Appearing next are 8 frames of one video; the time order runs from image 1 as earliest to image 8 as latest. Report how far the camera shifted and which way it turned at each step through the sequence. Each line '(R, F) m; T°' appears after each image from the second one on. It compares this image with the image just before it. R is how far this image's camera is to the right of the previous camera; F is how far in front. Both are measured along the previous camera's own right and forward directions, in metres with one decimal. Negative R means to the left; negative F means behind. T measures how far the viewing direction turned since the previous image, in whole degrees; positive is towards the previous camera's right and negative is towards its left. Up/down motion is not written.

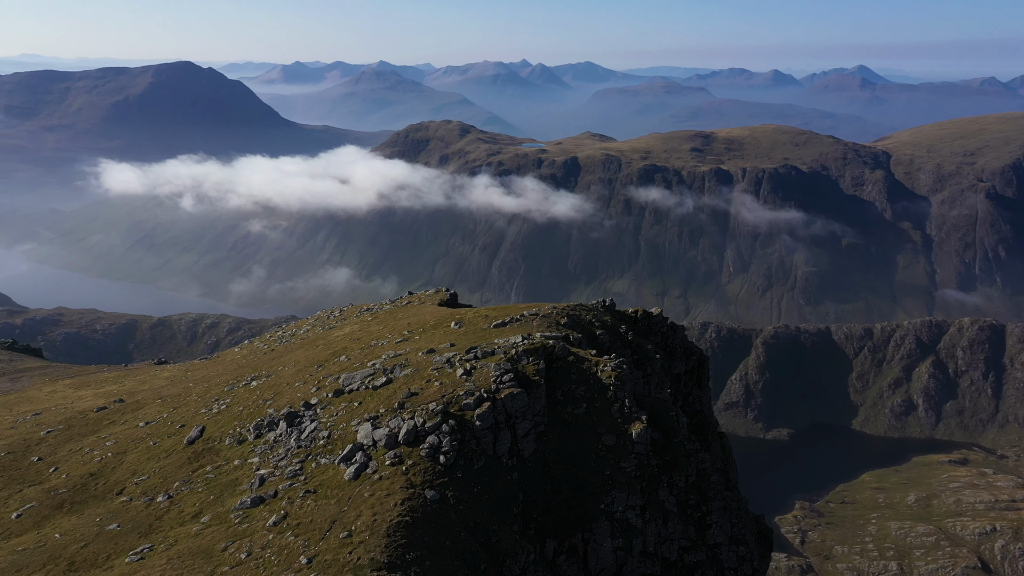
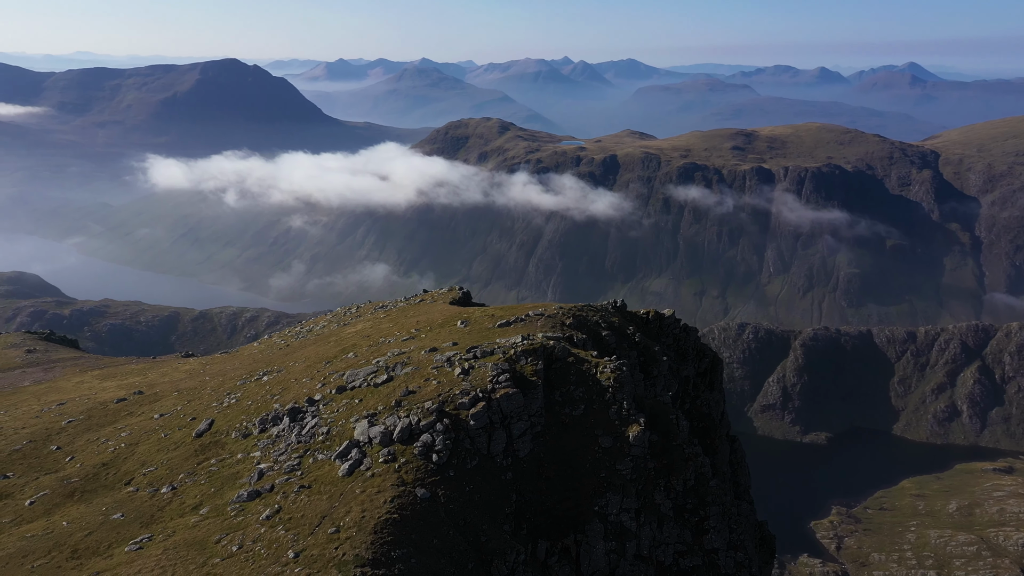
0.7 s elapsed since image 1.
(+2.4, 0.0) m; -3°
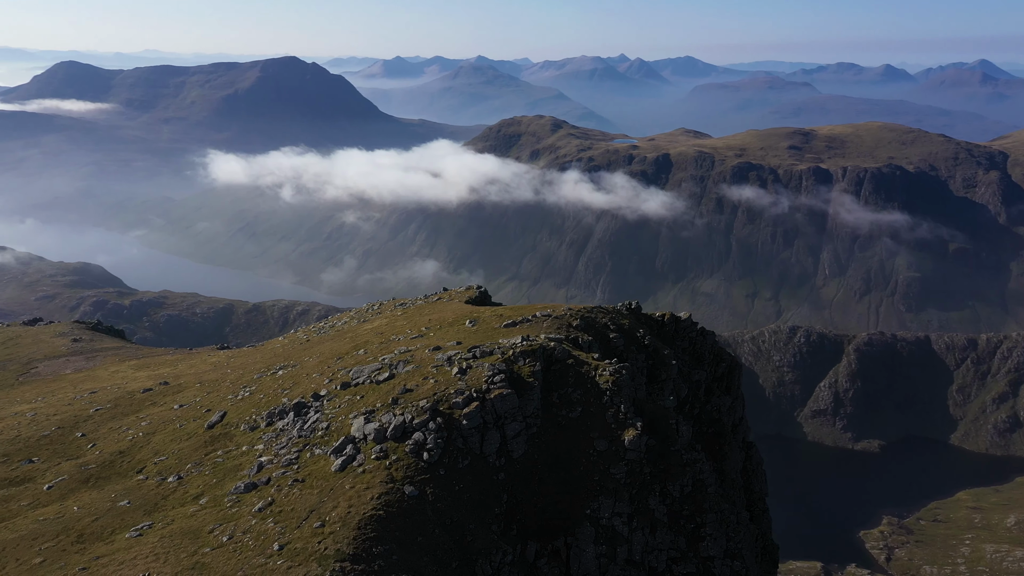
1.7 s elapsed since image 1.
(+3.3, 0.0) m; -4°
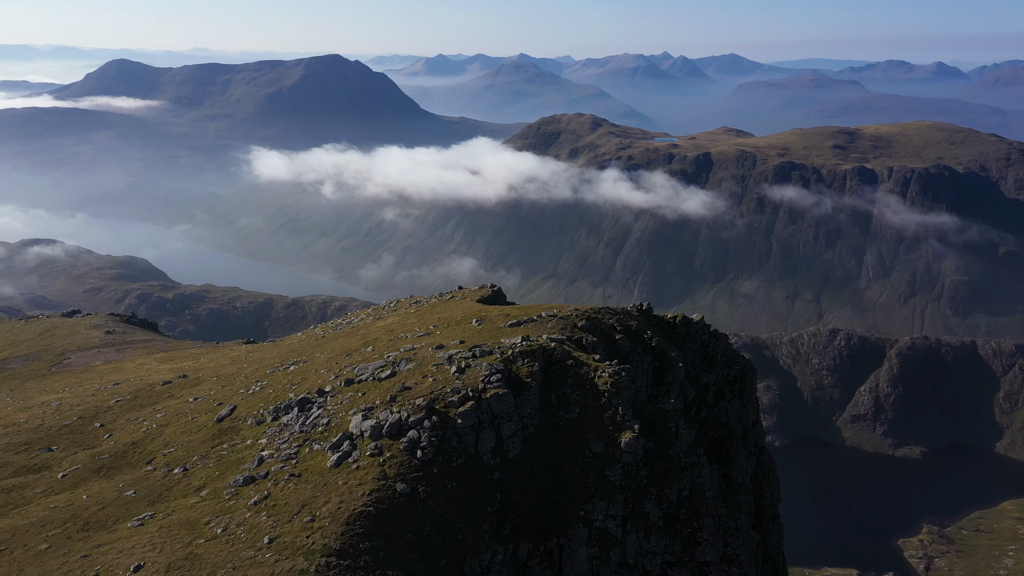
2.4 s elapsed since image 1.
(+2.4, 0.0) m; -3°
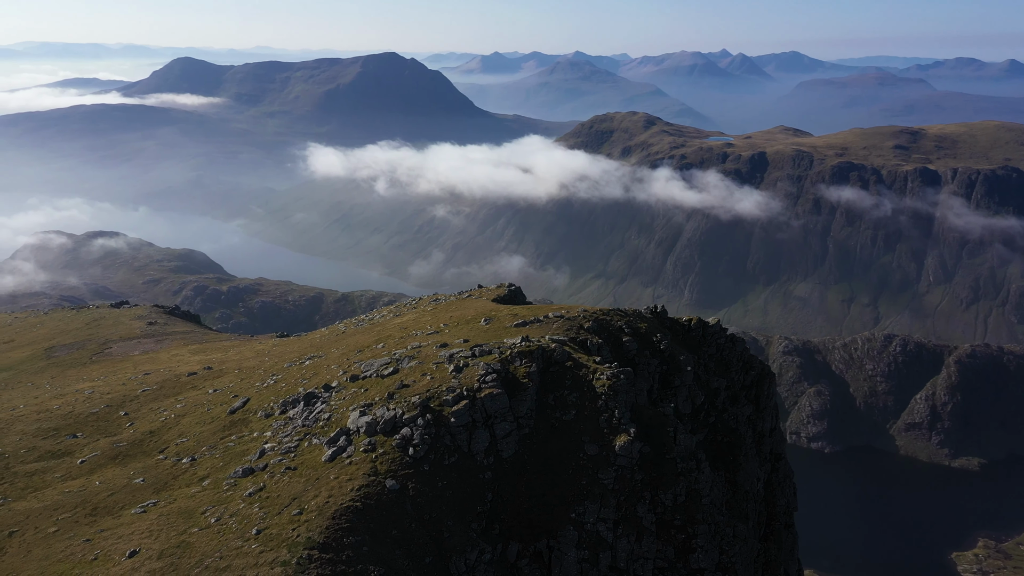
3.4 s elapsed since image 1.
(+3.3, 0.0) m; -4°
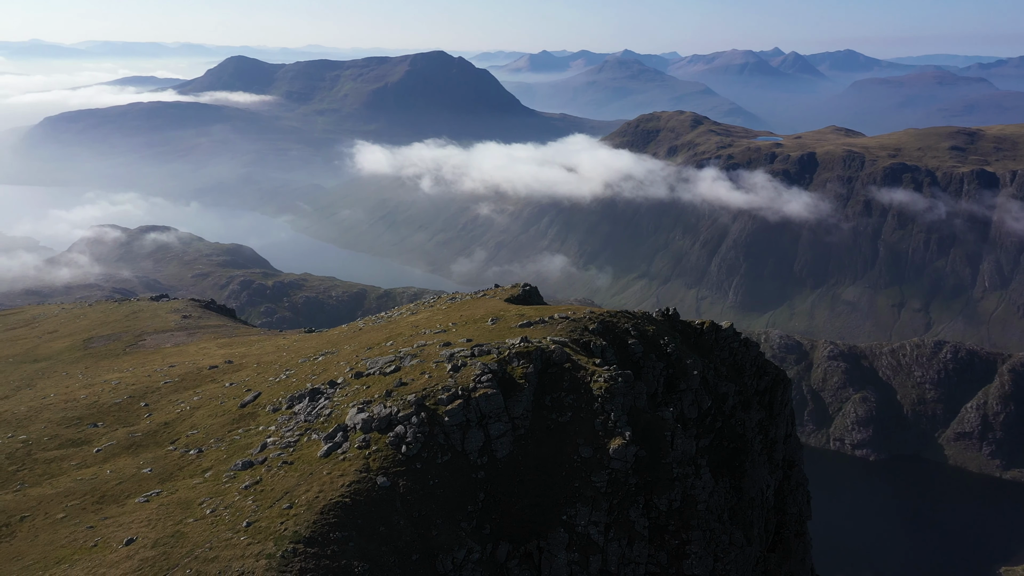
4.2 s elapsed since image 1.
(+2.9, 0.0) m; -3°
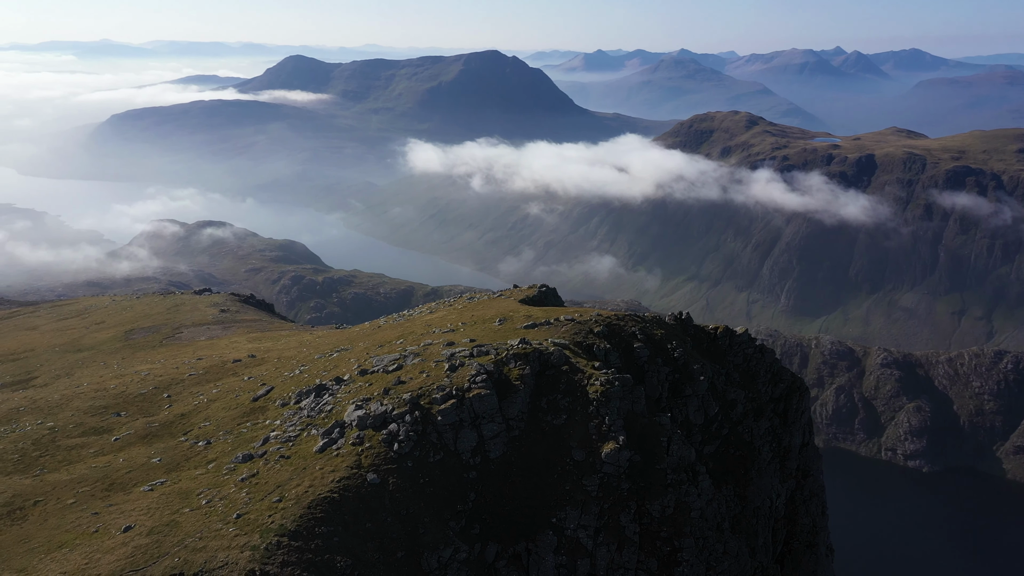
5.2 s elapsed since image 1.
(+3.3, 0.0) m; -4°
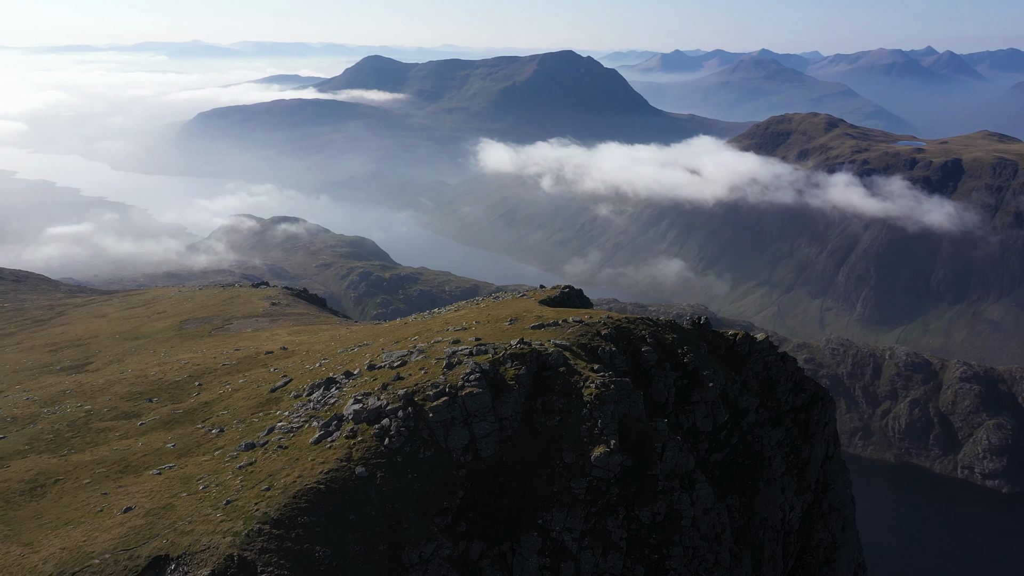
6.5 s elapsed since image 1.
(+4.5, +0.2) m; -5°
